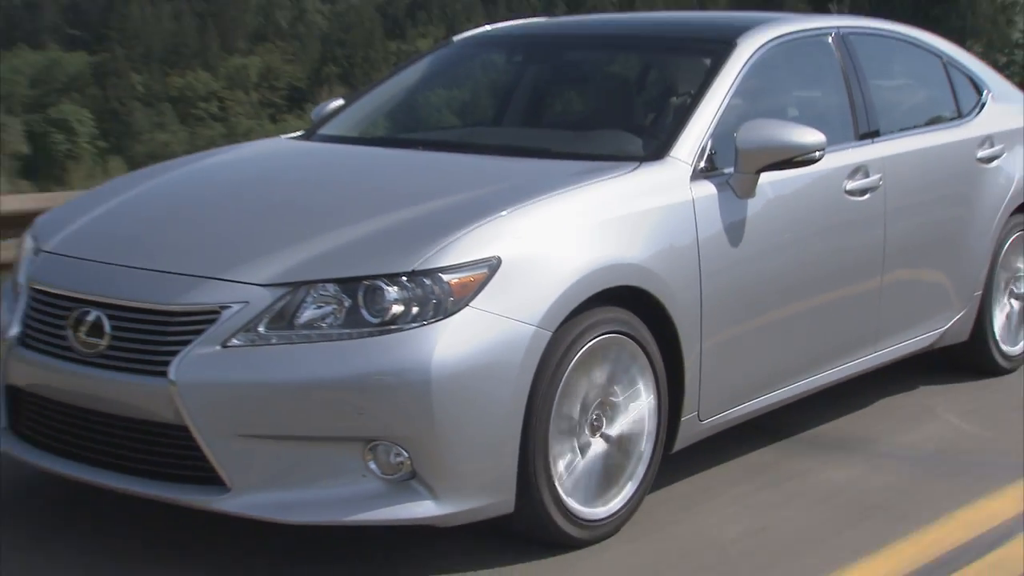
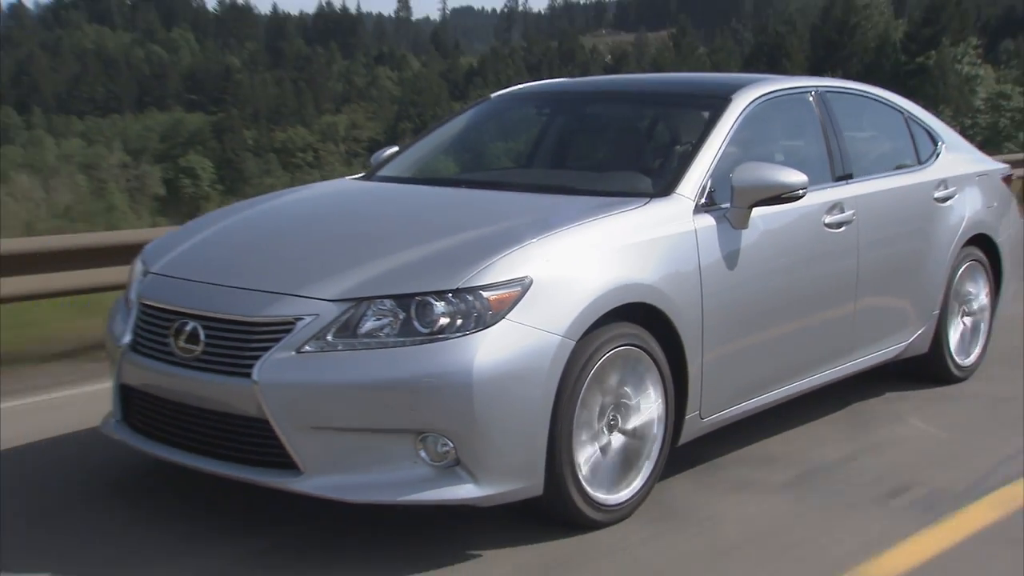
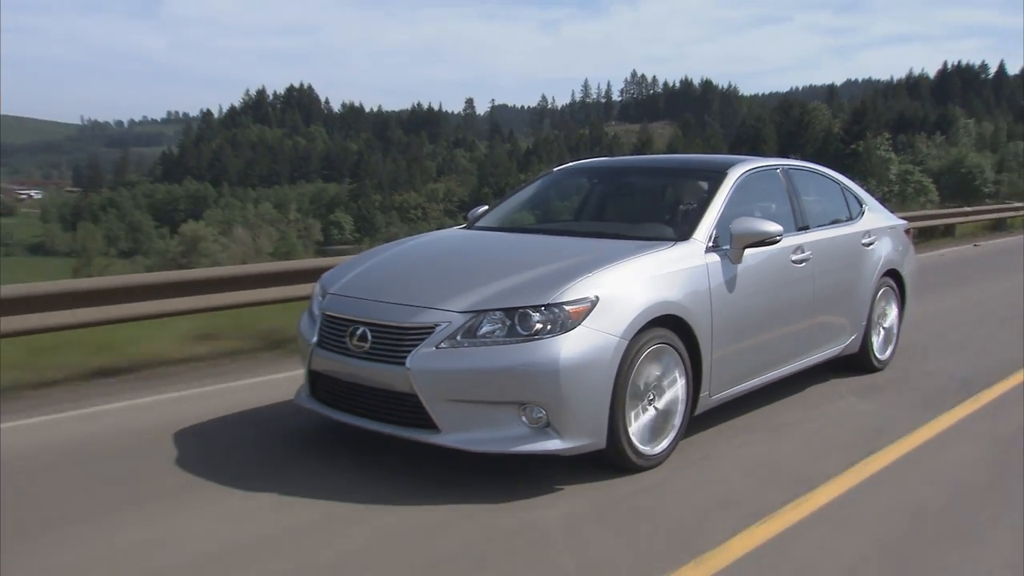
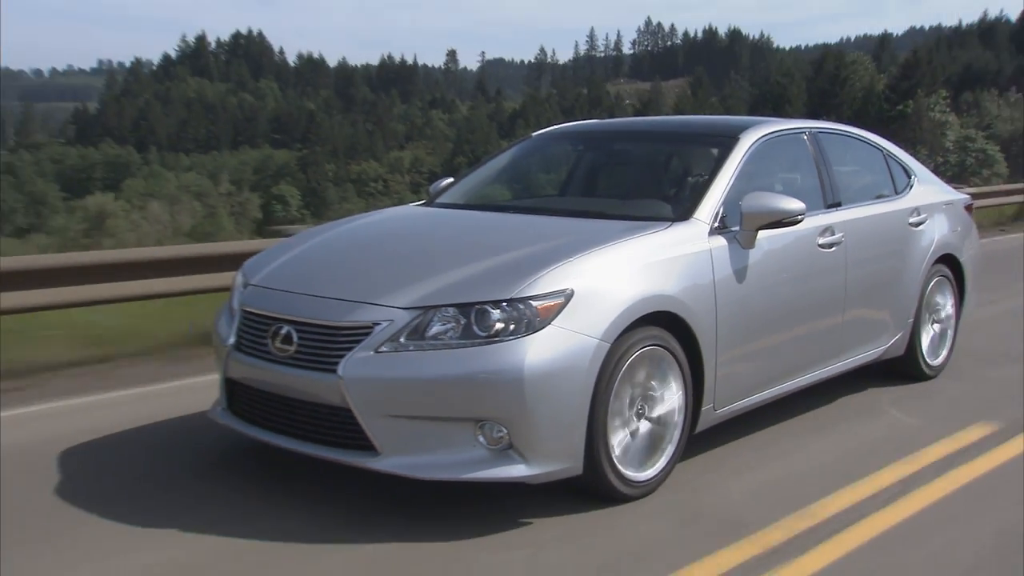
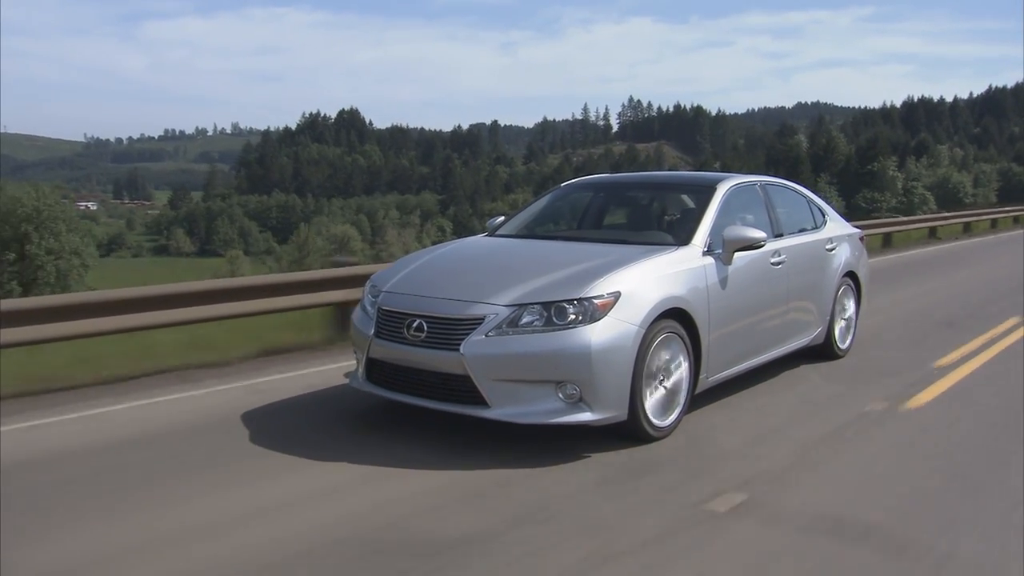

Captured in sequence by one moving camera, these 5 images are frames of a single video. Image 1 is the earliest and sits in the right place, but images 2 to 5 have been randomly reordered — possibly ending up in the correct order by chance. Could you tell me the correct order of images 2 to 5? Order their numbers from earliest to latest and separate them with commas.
2, 4, 3, 5
